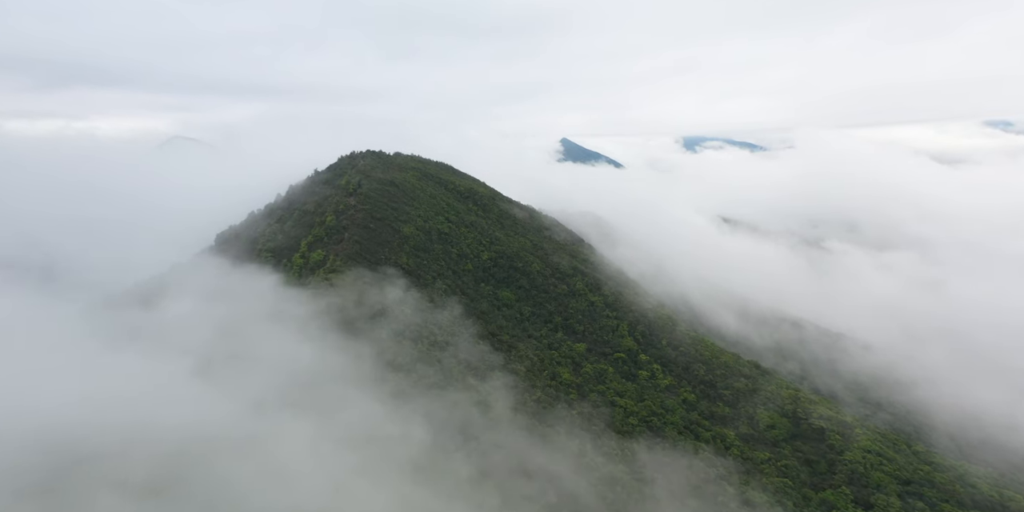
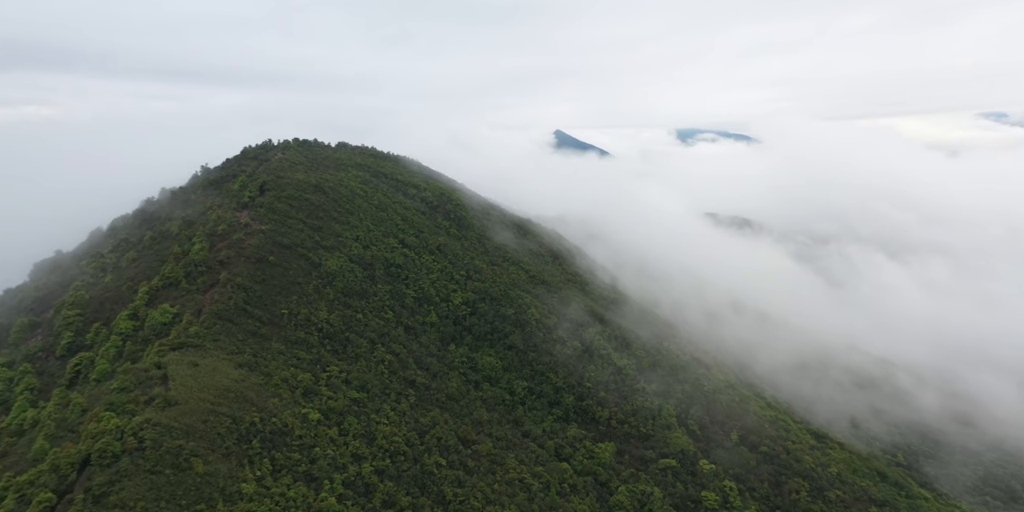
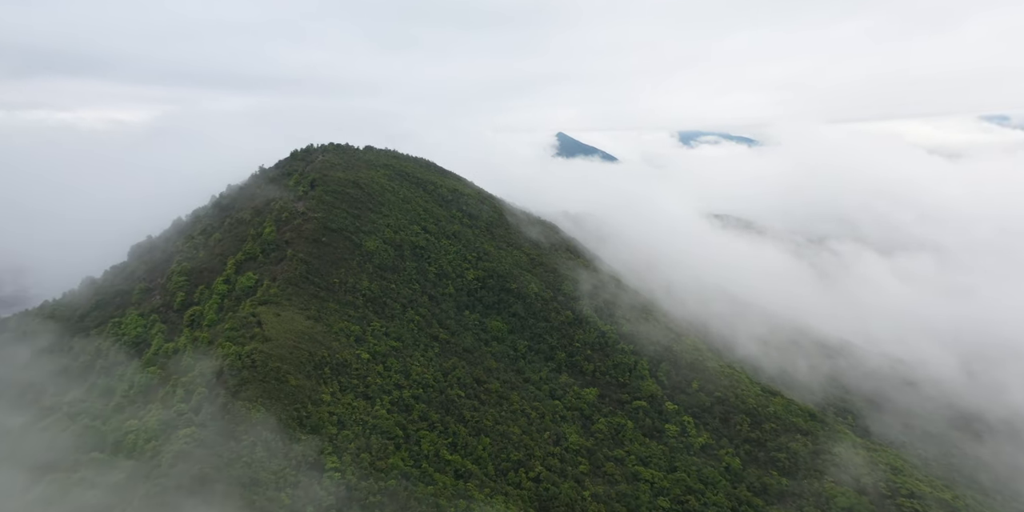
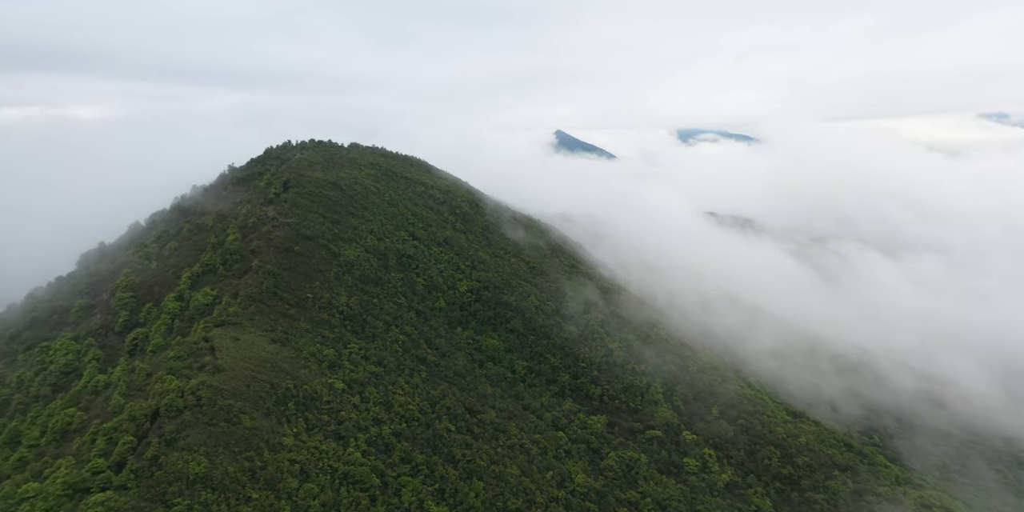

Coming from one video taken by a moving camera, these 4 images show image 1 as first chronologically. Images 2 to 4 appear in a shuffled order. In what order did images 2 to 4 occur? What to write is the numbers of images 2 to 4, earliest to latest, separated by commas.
3, 4, 2
